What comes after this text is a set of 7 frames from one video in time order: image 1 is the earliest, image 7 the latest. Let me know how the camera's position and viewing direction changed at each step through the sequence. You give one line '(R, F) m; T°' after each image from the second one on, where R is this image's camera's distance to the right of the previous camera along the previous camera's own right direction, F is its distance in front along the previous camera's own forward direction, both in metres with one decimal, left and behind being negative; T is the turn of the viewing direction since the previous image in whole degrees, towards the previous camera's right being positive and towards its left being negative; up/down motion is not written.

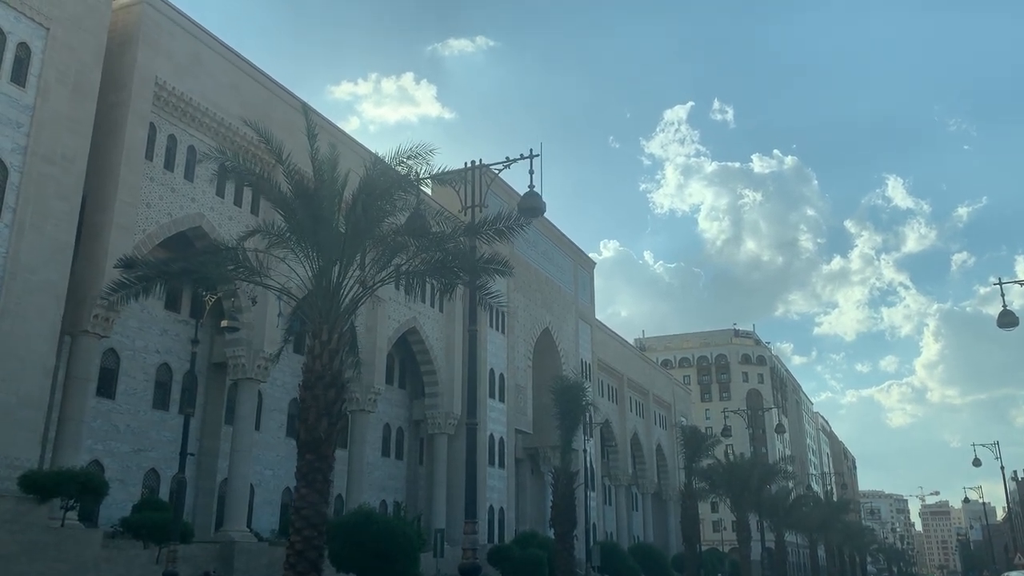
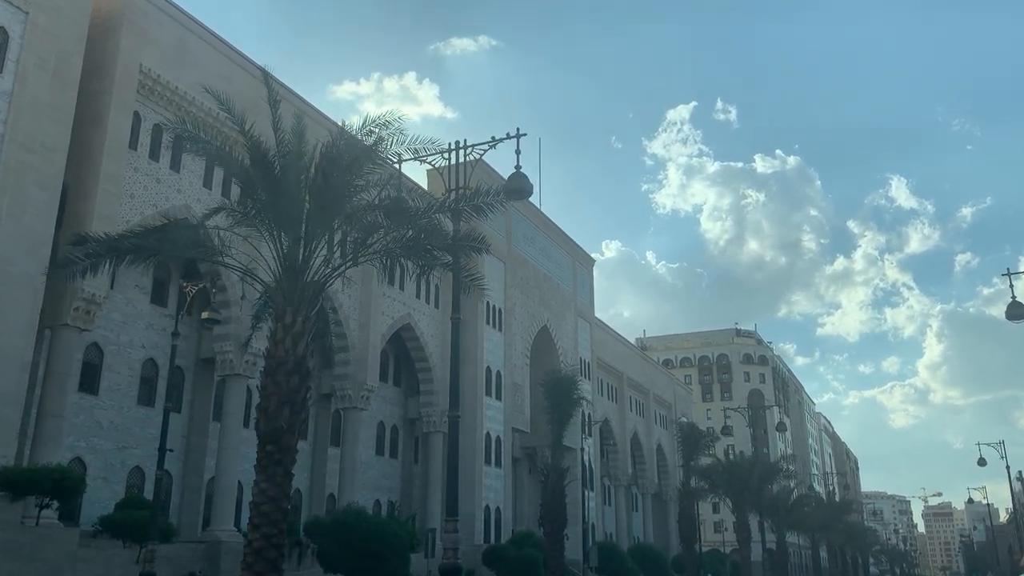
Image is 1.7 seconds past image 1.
(+0.2, +0.6) m; 0°
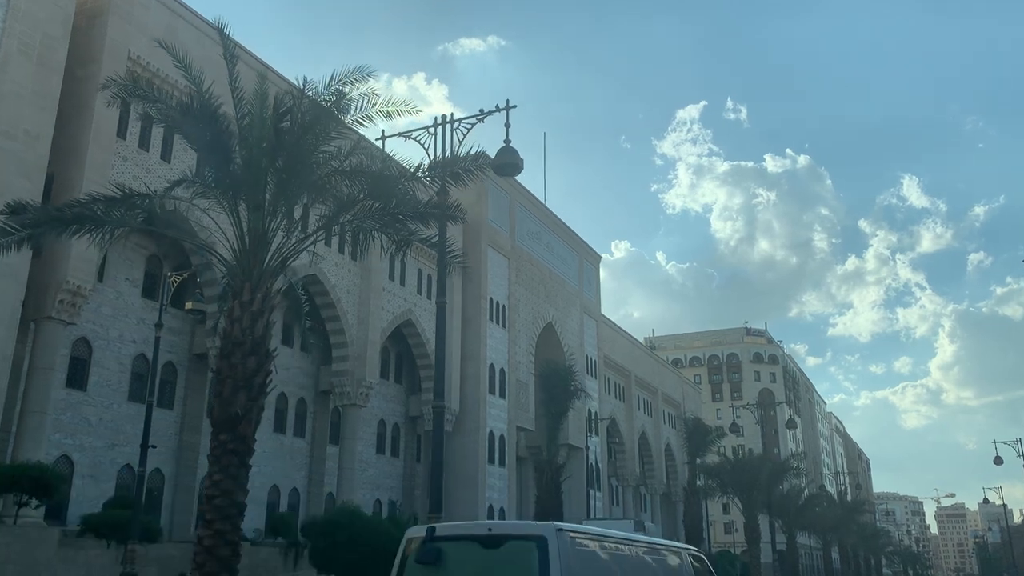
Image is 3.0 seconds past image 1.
(+0.2, +0.7) m; -1°
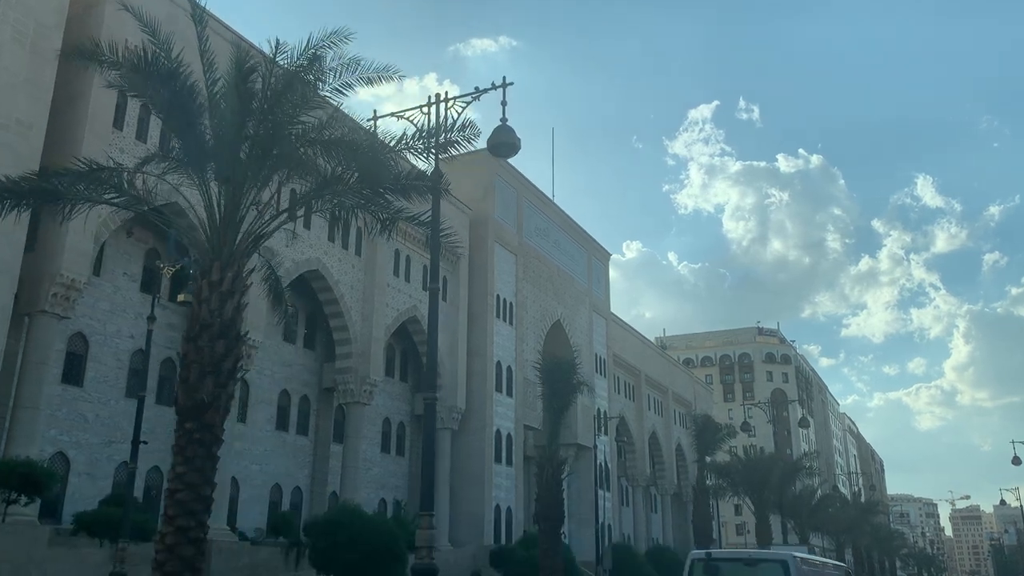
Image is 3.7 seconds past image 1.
(+0.2, +0.5) m; -1°
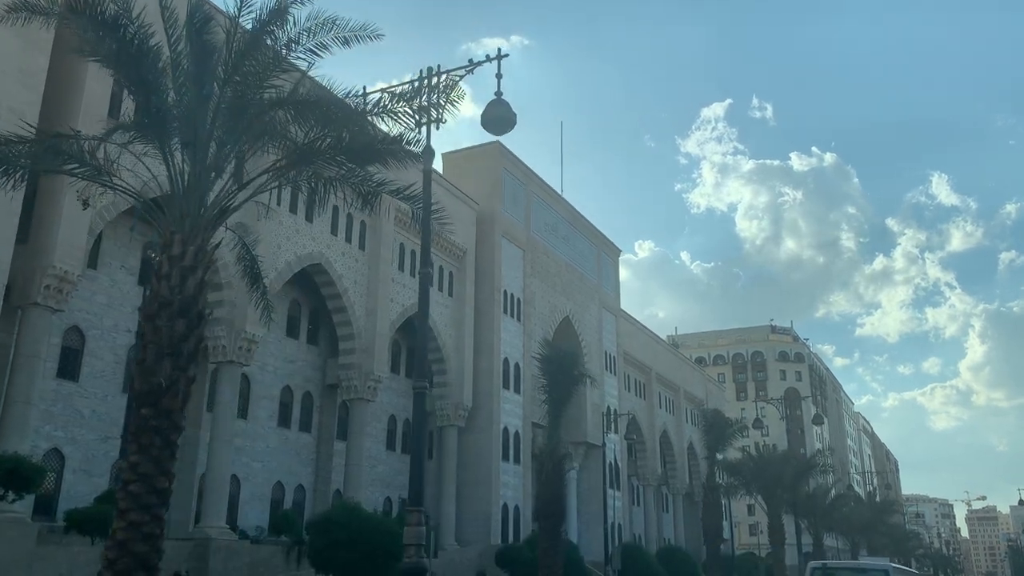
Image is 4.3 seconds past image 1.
(+0.2, +0.6) m; -1°
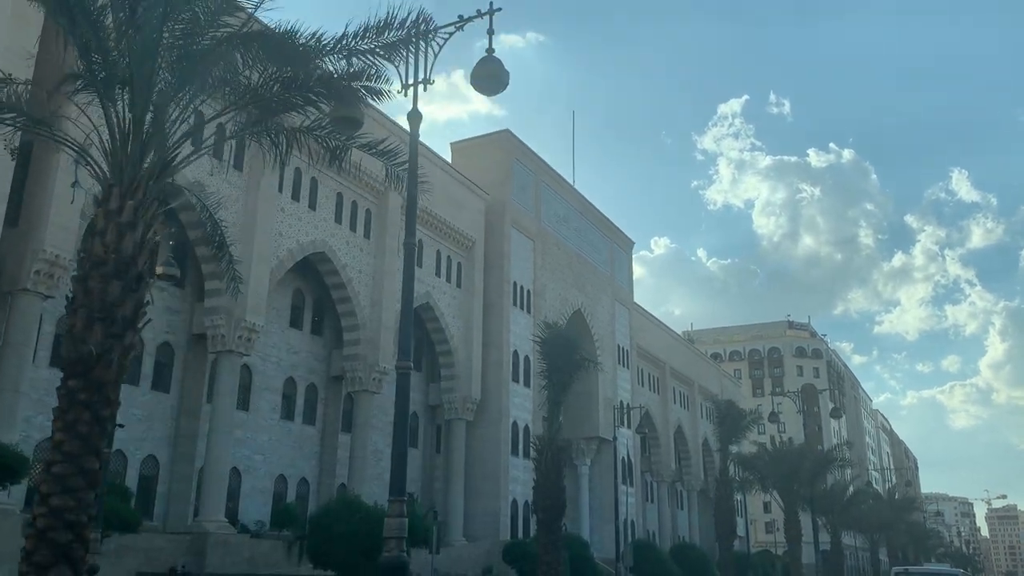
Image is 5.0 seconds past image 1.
(+0.2, +0.7) m; -1°
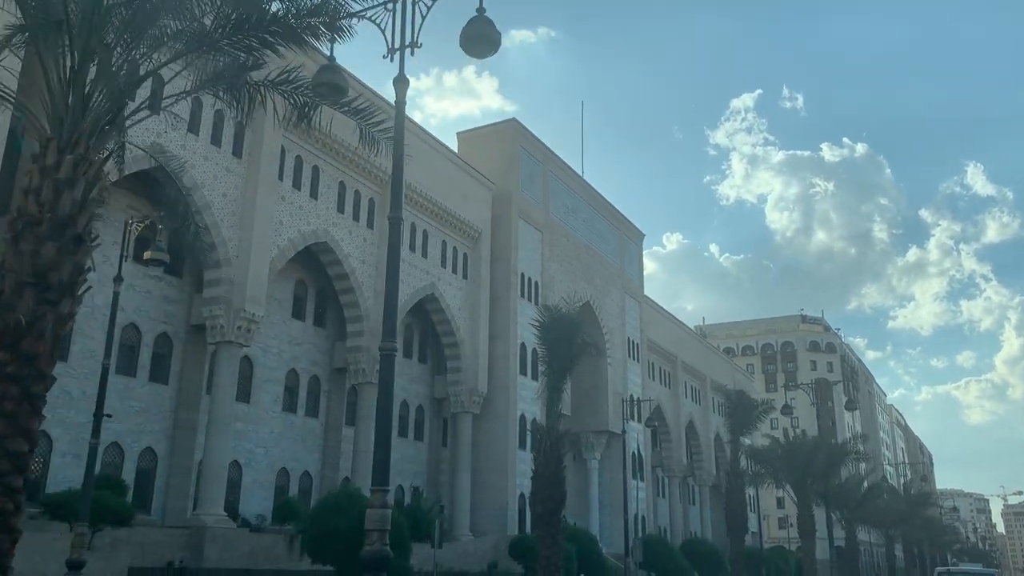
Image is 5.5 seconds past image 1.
(+0.2, +0.6) m; -1°
